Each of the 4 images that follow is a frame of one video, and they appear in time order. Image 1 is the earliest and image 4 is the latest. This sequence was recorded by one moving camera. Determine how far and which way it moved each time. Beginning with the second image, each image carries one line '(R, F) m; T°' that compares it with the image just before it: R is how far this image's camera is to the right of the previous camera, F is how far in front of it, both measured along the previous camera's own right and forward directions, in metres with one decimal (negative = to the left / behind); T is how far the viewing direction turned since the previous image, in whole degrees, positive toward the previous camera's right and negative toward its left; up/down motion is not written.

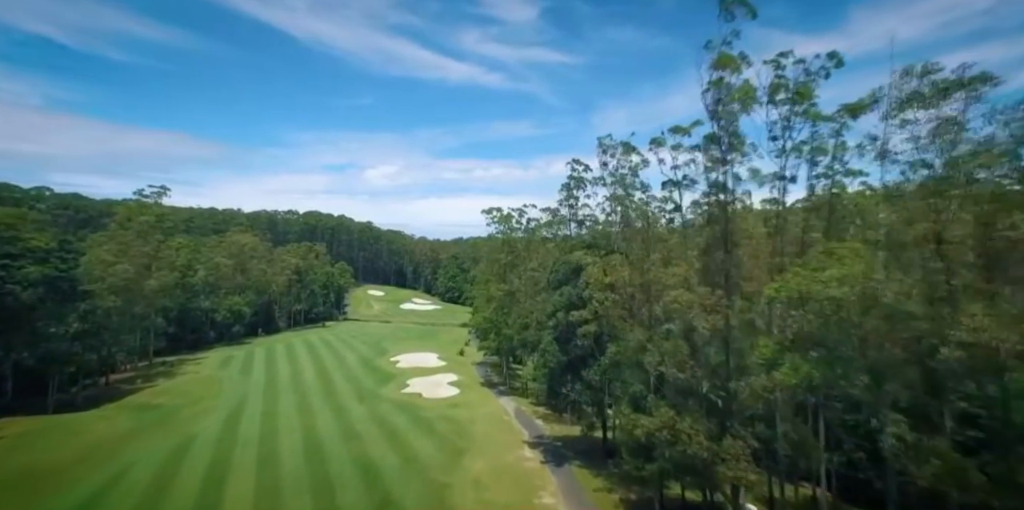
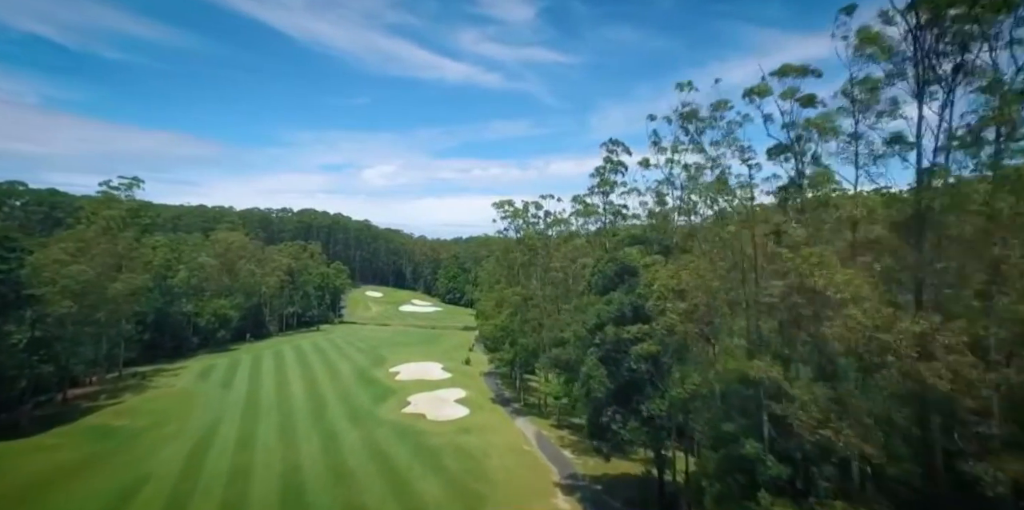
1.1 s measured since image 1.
(-1.3, +6.0) m; 0°
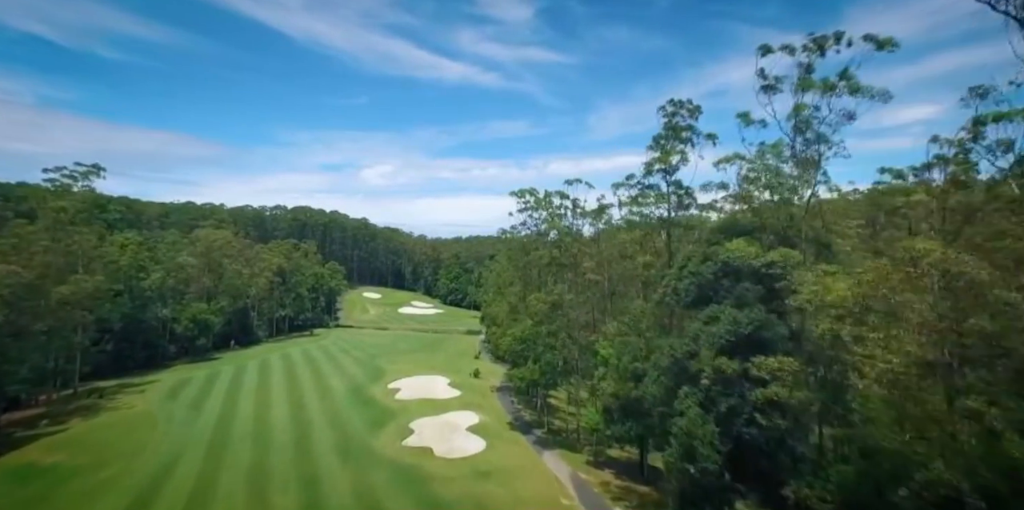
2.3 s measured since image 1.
(-1.5, +7.1) m; 0°
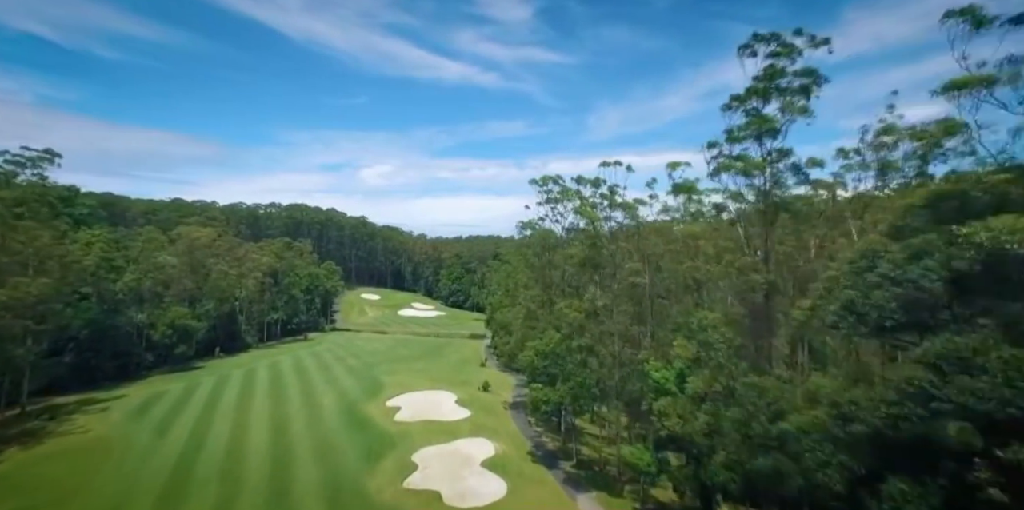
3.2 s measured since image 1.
(-1.3, +6.1) m; 0°
